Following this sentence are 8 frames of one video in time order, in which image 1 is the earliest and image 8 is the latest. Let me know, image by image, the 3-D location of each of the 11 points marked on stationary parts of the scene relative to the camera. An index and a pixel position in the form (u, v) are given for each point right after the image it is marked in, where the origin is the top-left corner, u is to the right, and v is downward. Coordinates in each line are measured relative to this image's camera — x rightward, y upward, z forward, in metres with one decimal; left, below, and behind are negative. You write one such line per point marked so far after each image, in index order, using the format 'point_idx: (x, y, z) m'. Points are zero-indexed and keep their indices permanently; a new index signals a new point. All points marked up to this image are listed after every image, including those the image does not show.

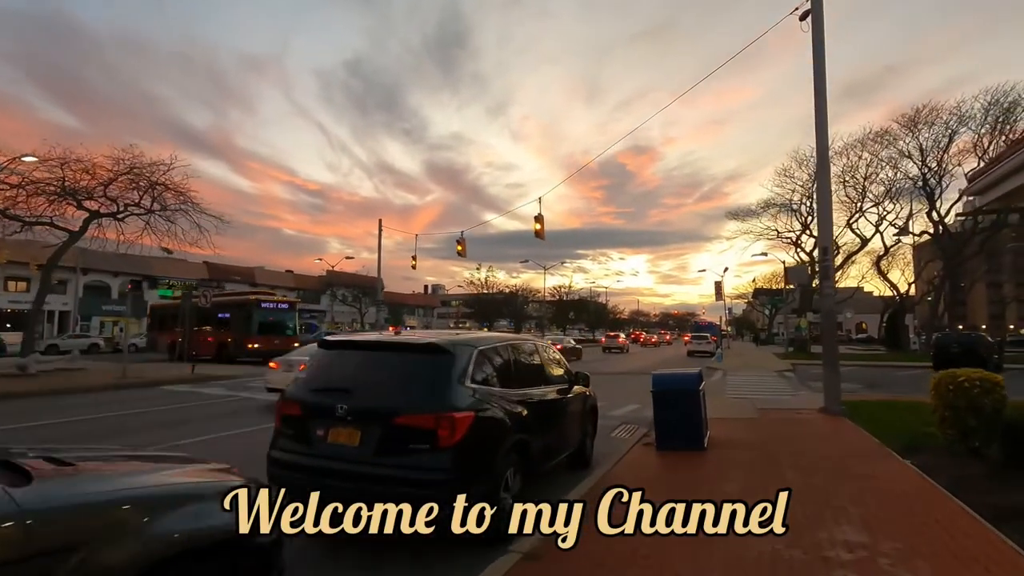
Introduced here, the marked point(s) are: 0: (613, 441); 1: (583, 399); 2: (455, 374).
0: (+2.5, -3.8, +13.6) m
1: (+1.4, -2.2, +10.8) m
2: (-0.7, -1.0, +6.4) m
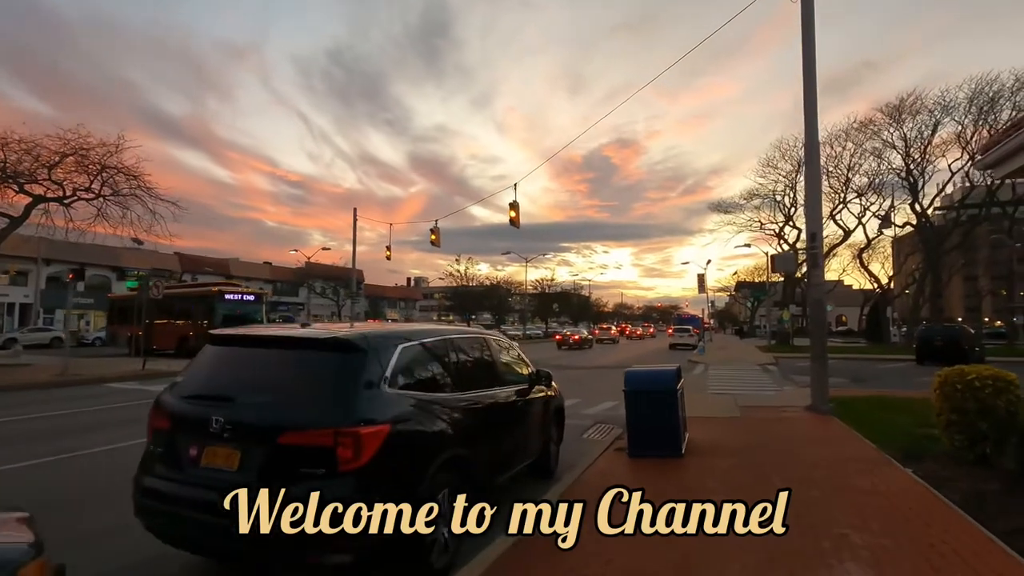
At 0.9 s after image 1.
0: (+1.7, -3.6, +12.4) m
1: (+0.6, -2.0, +9.6) m
2: (-1.4, -0.8, +5.1) m
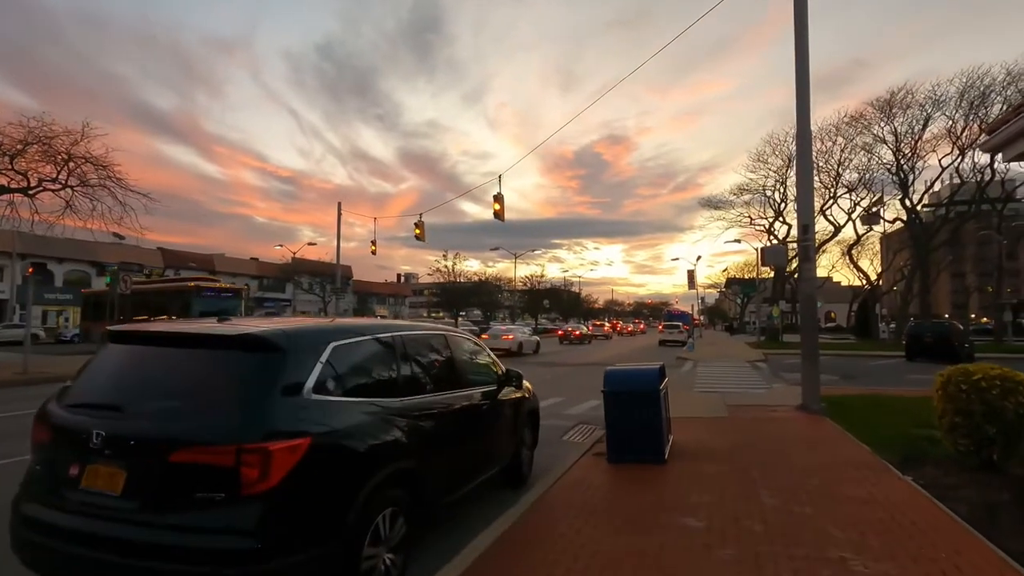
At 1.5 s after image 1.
0: (+1.1, -3.4, +11.7) m
1: (+0.1, -1.9, +8.9) m
2: (-1.8, -0.7, +4.3) m
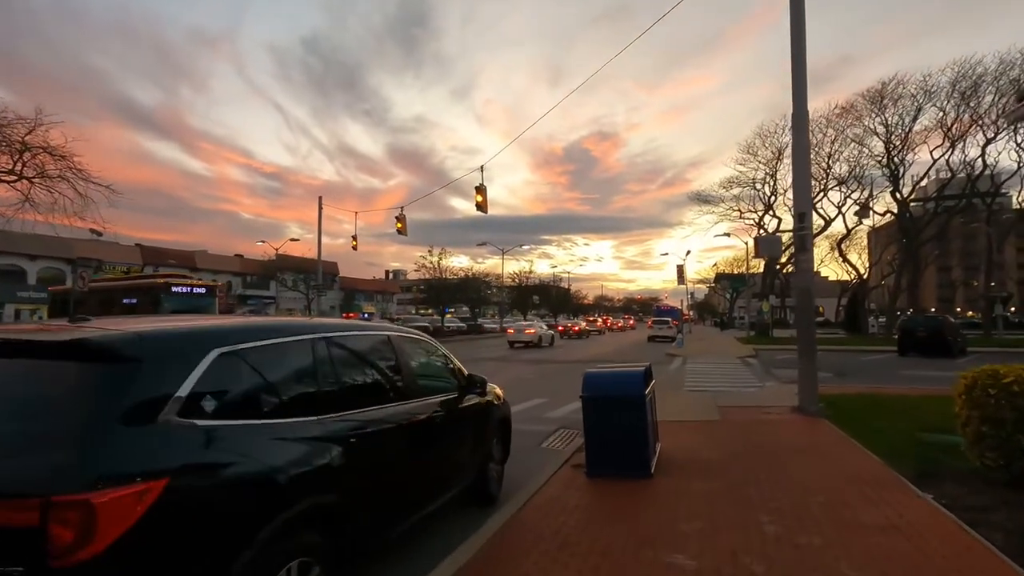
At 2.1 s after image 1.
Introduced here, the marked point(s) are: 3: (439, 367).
0: (+0.6, -3.3, +10.6) m
1: (-0.4, -1.8, +7.8) m
2: (-2.2, -0.7, +3.2) m
3: (-0.9, -1.1, +7.2) m
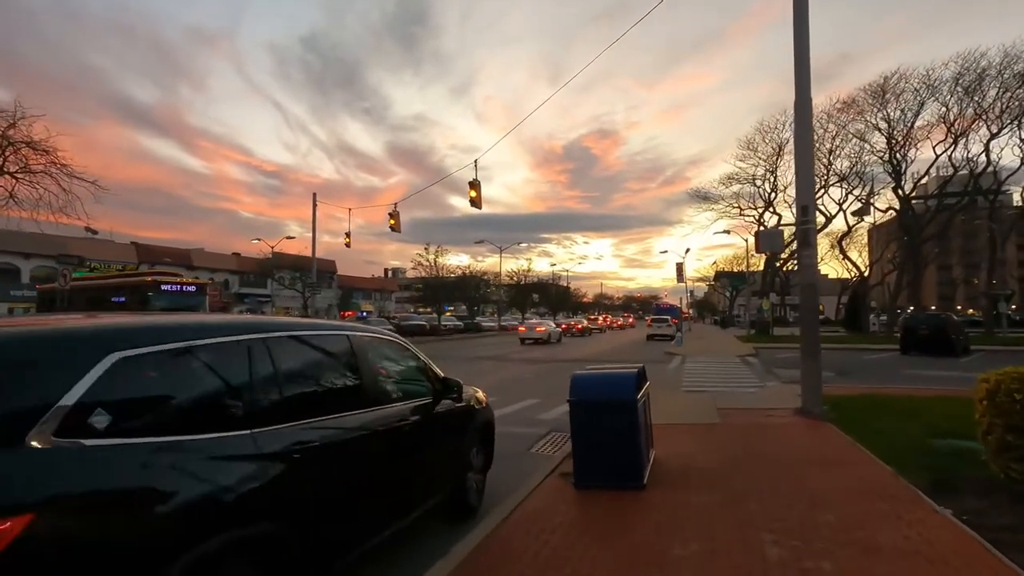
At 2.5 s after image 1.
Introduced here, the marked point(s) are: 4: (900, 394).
0: (+0.3, -3.2, +10.0) m
1: (-0.6, -1.7, +7.2) m
2: (-2.5, -0.6, +2.6) m
3: (-1.2, -1.0, +6.6) m
4: (+10.1, -2.8, +14.2) m
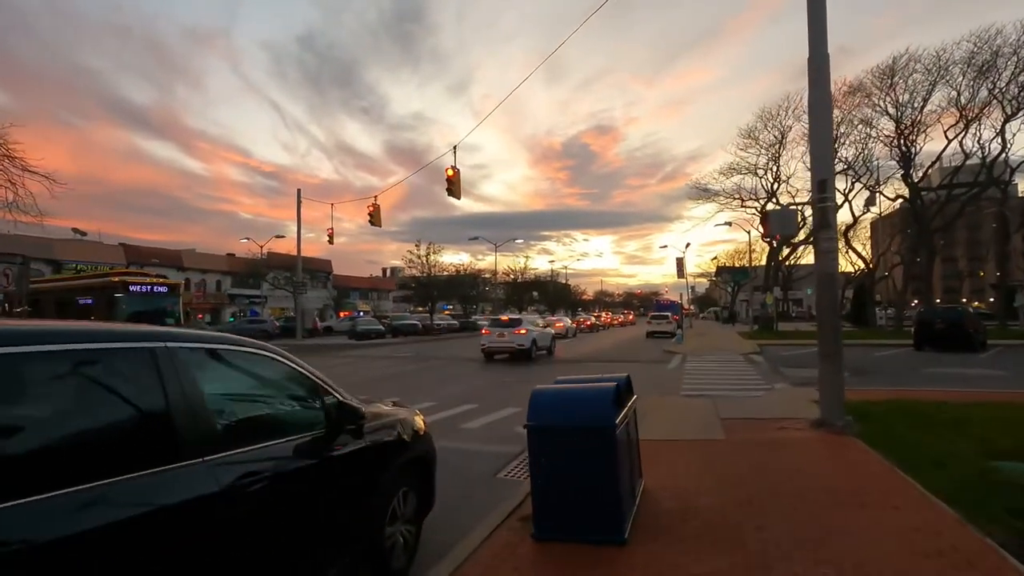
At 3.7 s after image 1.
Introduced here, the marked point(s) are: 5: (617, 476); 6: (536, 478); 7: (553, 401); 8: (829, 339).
0: (-0.3, -3.1, +8.2) m
1: (-1.3, -1.6, +5.4) m
2: (-3.1, -0.6, +0.8) m
3: (-1.8, -0.9, +4.7) m
4: (+9.5, -2.5, +12.4) m
5: (+1.1, -2.0, +5.7) m
6: (+0.3, -2.0, +5.8) m
7: (+0.5, -1.2, +5.9) m
8: (+6.0, -1.0, +10.3) m
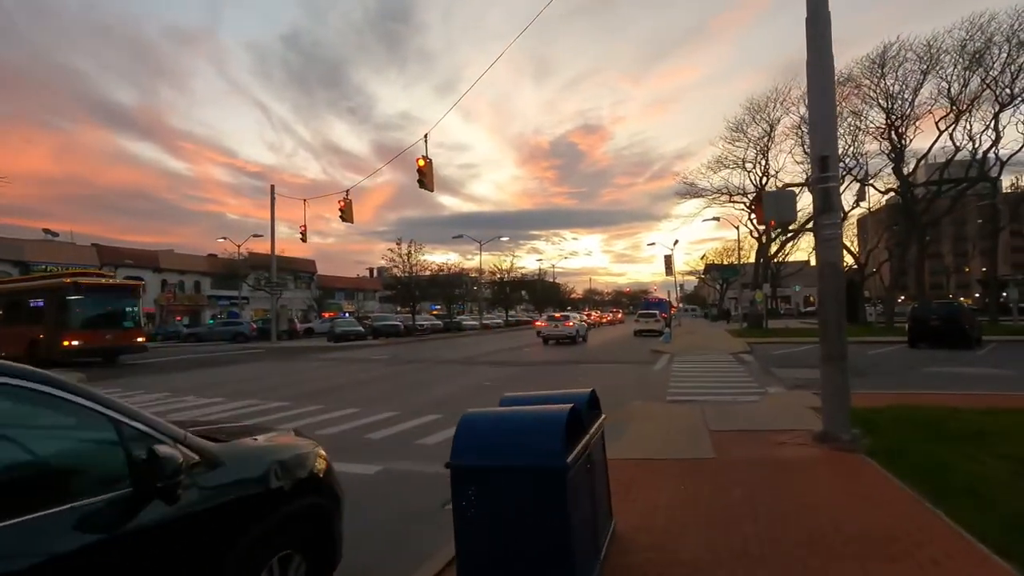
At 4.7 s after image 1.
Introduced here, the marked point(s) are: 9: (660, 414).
0: (-1.0, -3.0, +6.7) m
1: (-1.9, -1.5, +3.9) m
2: (-3.7, -0.5, -0.7) m
3: (-2.5, -0.9, +3.2) m
4: (+8.7, -2.4, +11.1) m
5: (+0.5, -1.9, +4.2) m
6: (-0.4, -2.0, +4.4) m
7: (-0.2, -1.1, +4.4) m
8: (+5.3, -0.9, +9.0) m
9: (+3.5, -3.0, +12.9) m
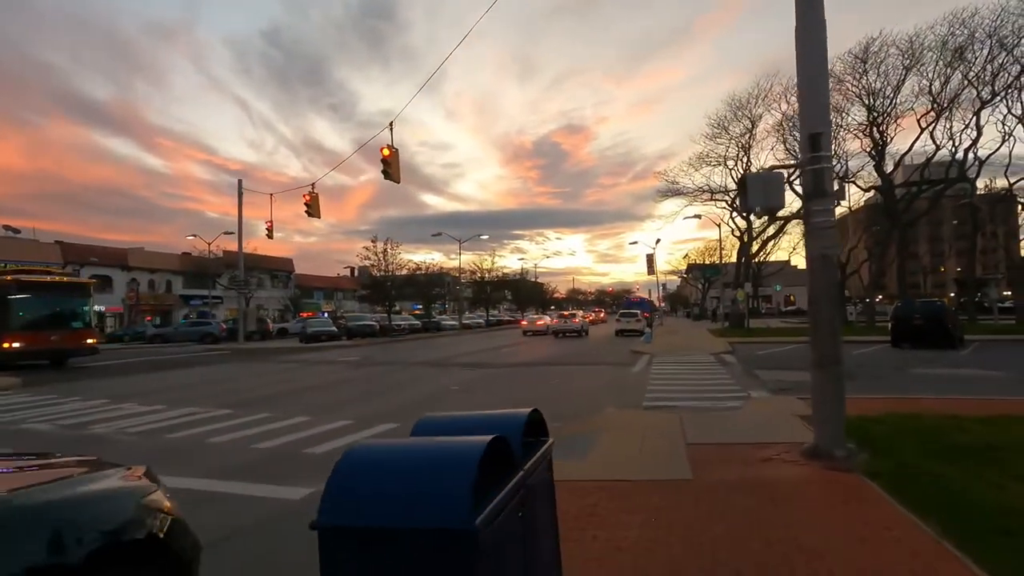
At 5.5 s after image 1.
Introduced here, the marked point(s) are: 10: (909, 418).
0: (-1.6, -3.0, +5.5) m
1: (-2.5, -1.5, +2.6) m
2: (-4.2, -0.5, -2.0) m
3: (-3.0, -0.8, +1.9) m
4: (+7.9, -2.3, +10.1) m
5: (-0.1, -1.8, +3.0) m
6: (-1.0, -1.9, +3.1) m
7: (-0.8, -1.1, +3.2) m
8: (+4.5, -0.8, +7.9) m
9: (+2.6, -2.9, +11.7) m
10: (+7.1, -2.3, +9.8) m
